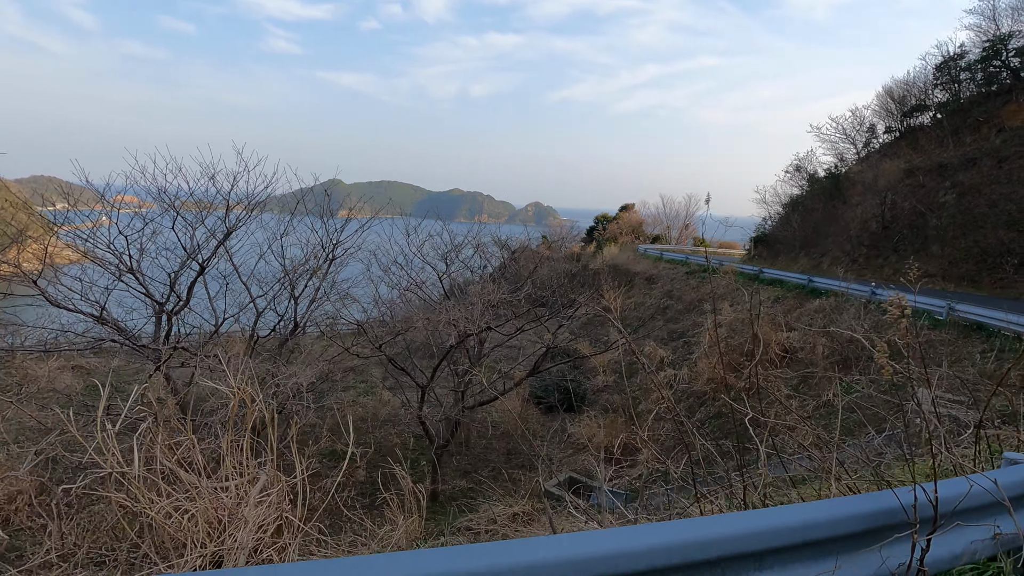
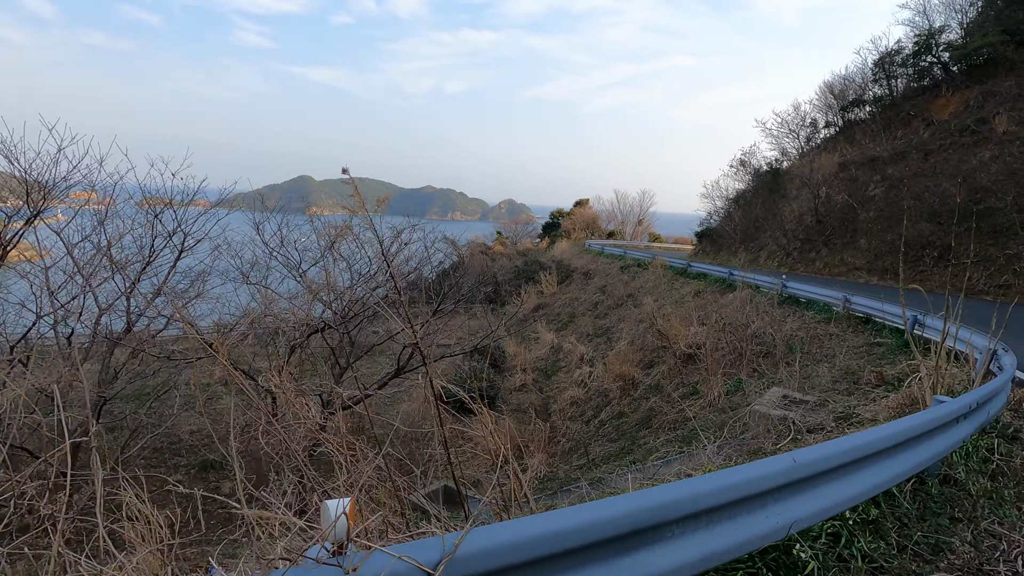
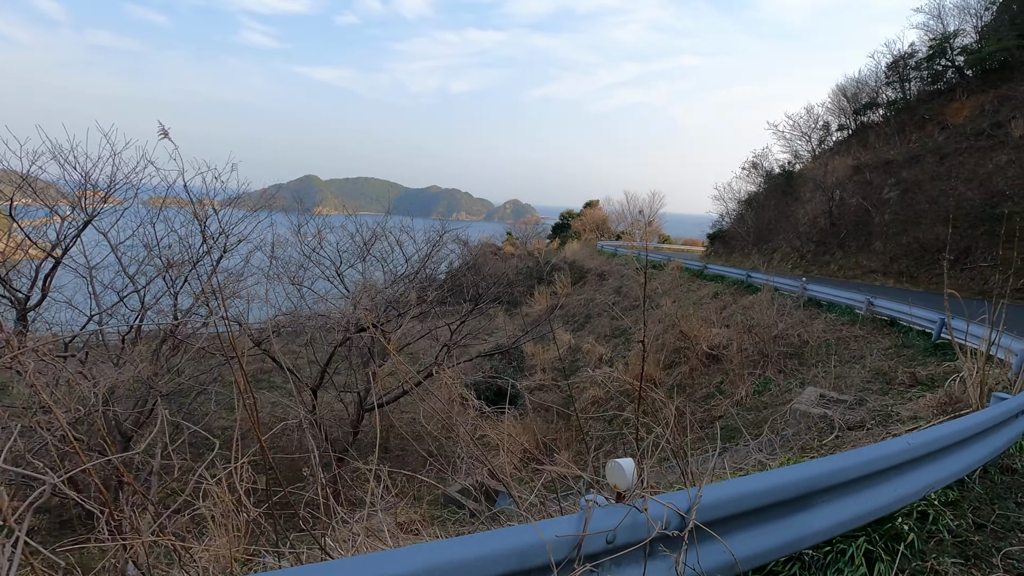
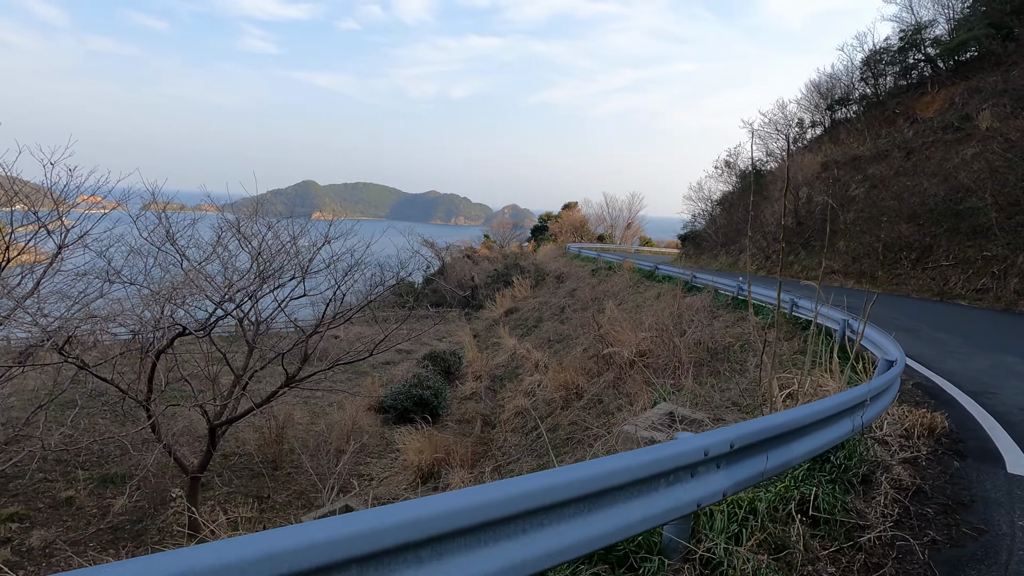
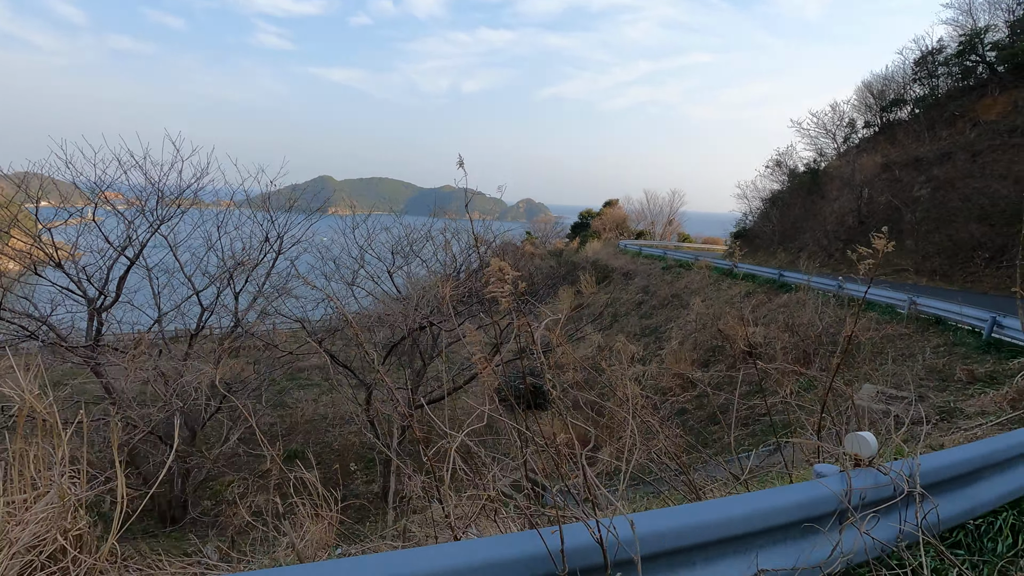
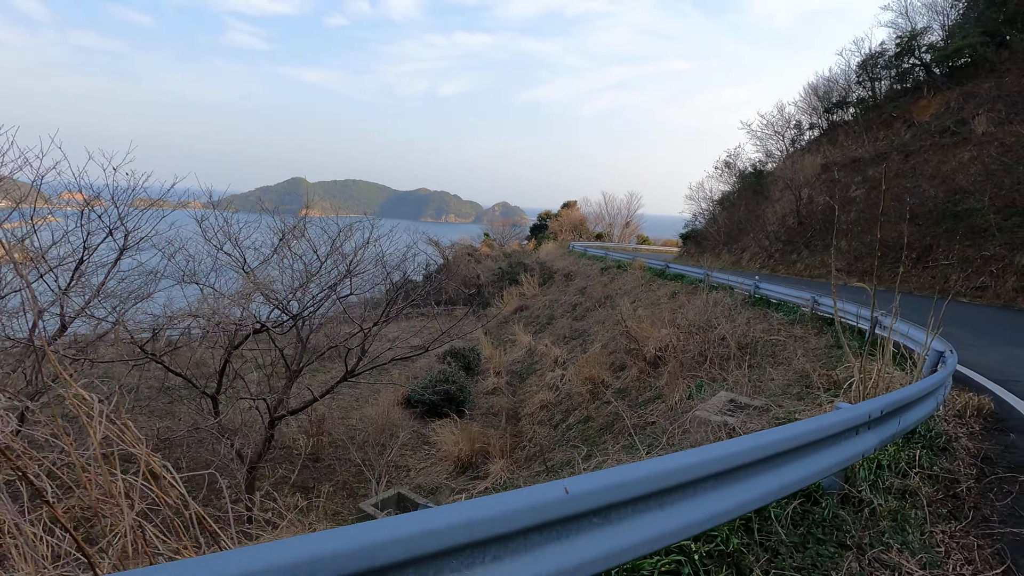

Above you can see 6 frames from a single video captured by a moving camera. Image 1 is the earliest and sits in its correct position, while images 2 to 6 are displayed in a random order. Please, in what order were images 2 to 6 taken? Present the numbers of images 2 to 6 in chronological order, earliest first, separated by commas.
5, 3, 2, 6, 4
